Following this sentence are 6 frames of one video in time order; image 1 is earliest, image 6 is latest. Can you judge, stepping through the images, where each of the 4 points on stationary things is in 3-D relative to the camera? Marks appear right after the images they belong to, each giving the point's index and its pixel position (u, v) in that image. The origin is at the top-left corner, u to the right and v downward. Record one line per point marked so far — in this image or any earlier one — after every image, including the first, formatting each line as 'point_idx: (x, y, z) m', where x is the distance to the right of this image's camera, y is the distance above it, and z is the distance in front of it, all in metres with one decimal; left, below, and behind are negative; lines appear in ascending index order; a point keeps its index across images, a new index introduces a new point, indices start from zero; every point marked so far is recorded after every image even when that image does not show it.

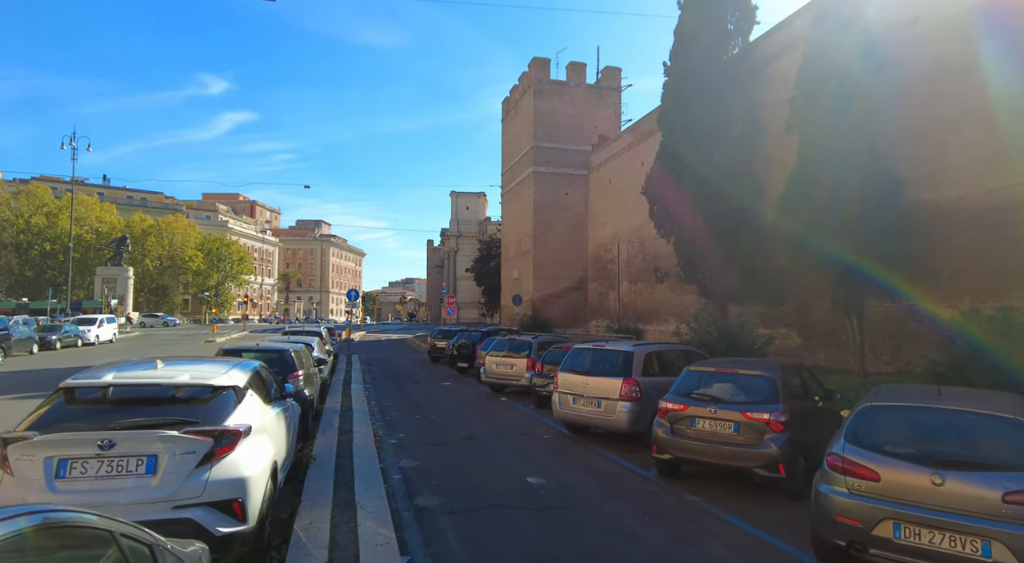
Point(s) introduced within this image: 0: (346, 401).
0: (-3.1, -2.3, +11.2) m
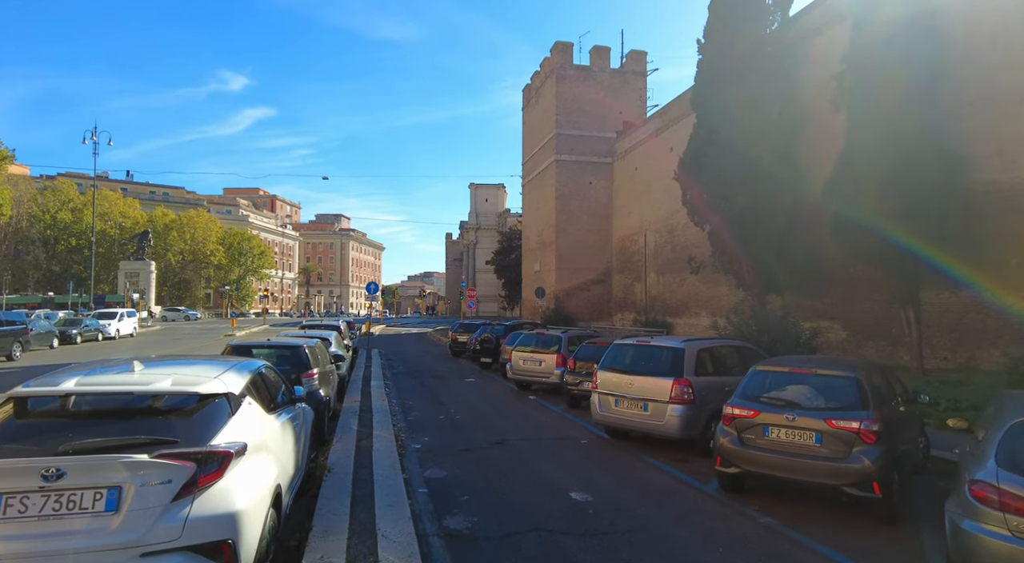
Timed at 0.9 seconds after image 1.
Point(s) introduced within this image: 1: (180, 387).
0: (-2.6, -2.1, +10.5) m
1: (-1.8, -0.6, +3.2) m
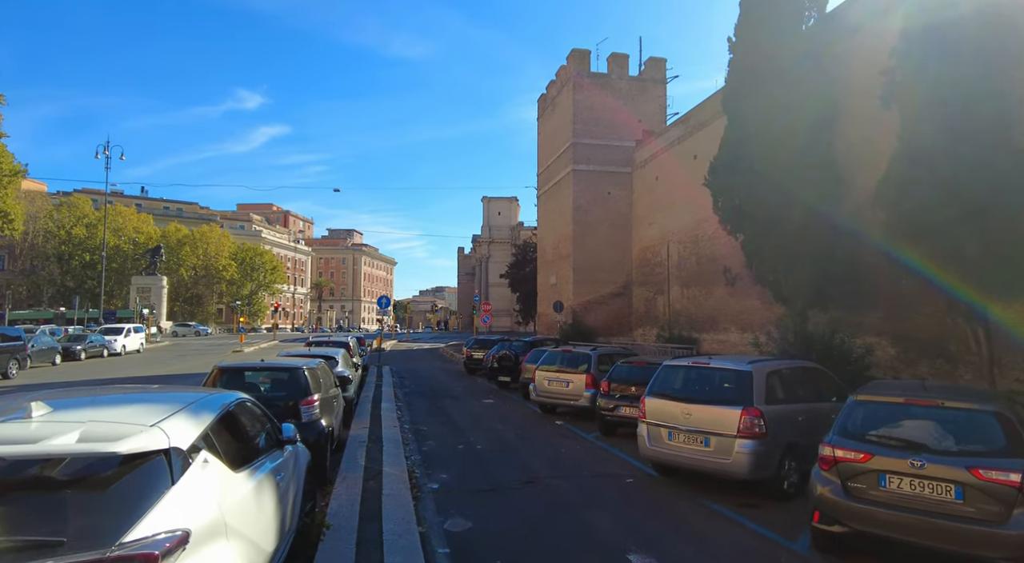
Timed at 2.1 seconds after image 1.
0: (-2.2, -2.3, +9.4) m
1: (-1.5, -0.6, +2.1) m
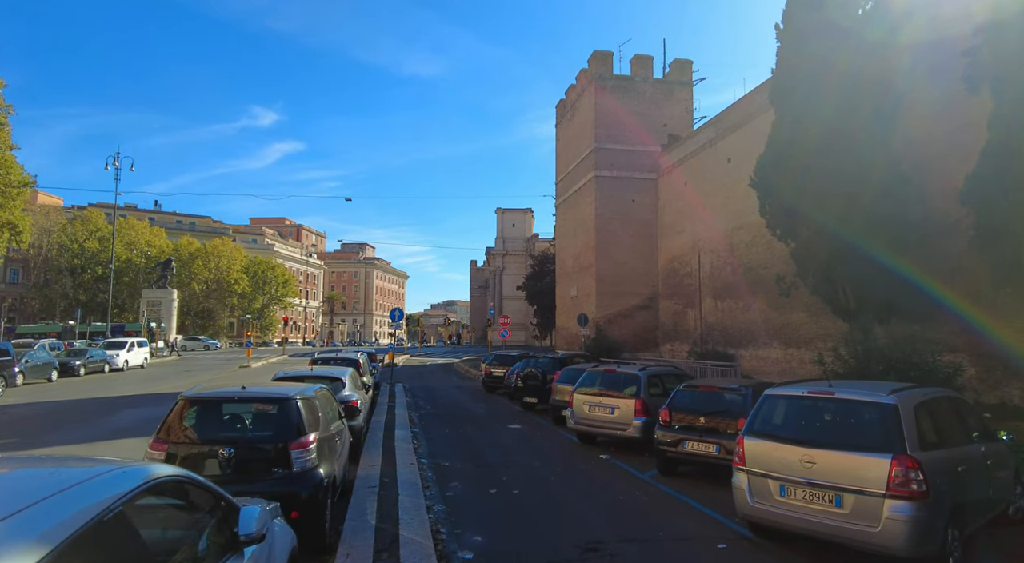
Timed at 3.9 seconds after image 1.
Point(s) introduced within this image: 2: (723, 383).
0: (-1.6, -2.4, +7.8) m
1: (-1.1, -0.5, +0.6) m
2: (+2.9, -1.4, +8.1) m
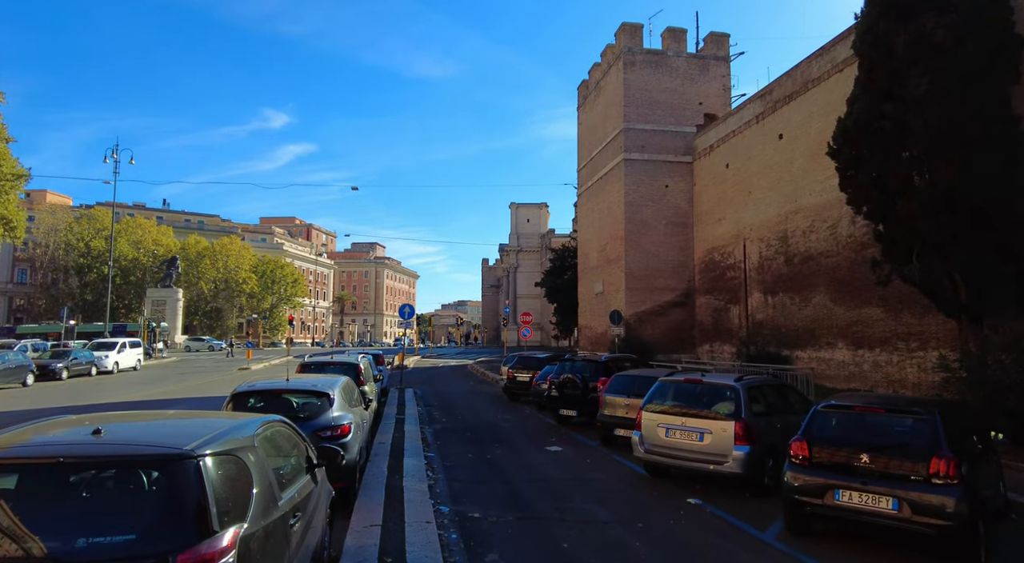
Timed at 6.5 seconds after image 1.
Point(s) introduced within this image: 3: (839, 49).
0: (-1.1, -2.2, +5.3) m
1: (-0.7, -0.2, -1.9) m
2: (+3.5, -1.1, +5.5) m
3: (+9.8, +7.0, +17.8) m
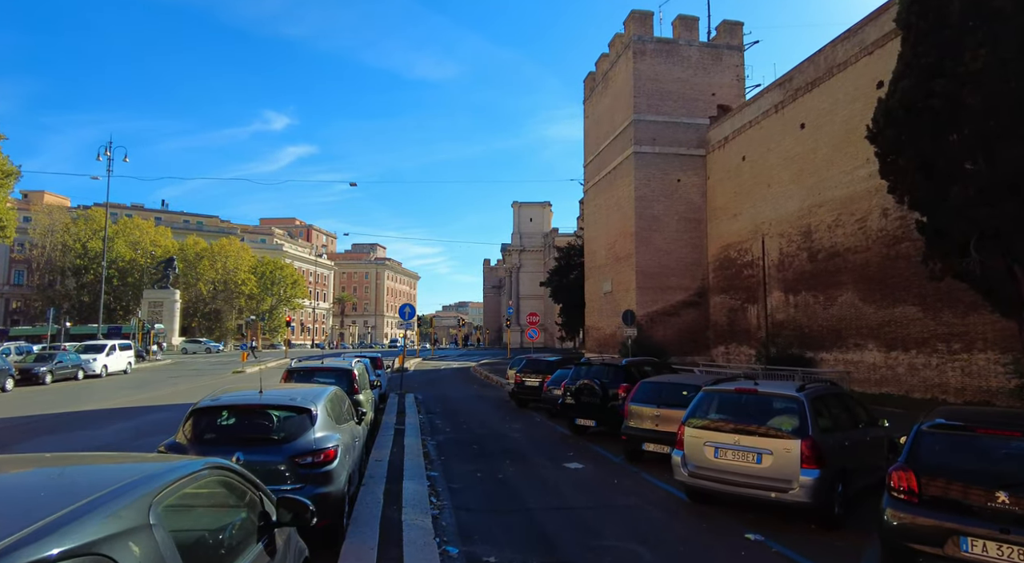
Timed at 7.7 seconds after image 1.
0: (-0.9, -2.1, +4.2) m
1: (-0.5, -0.1, -3.1) m
2: (+3.6, -1.0, +4.3) m
3: (+10.0, +7.1, +16.6) m
